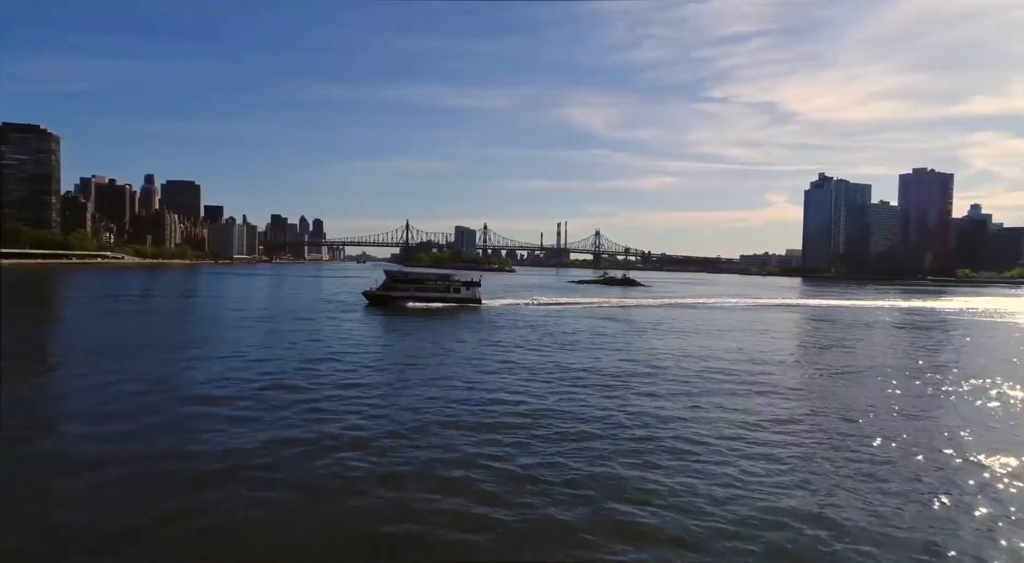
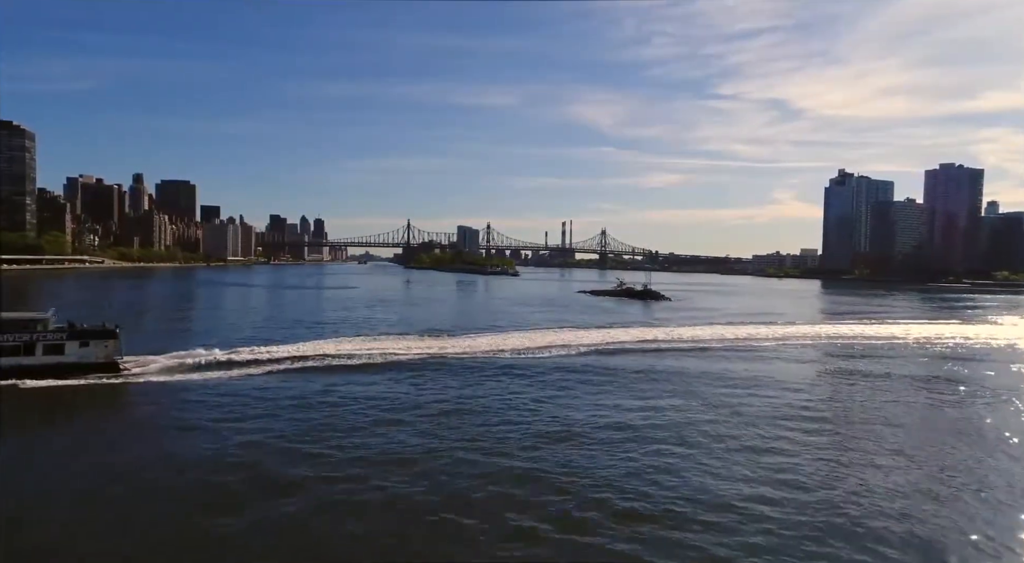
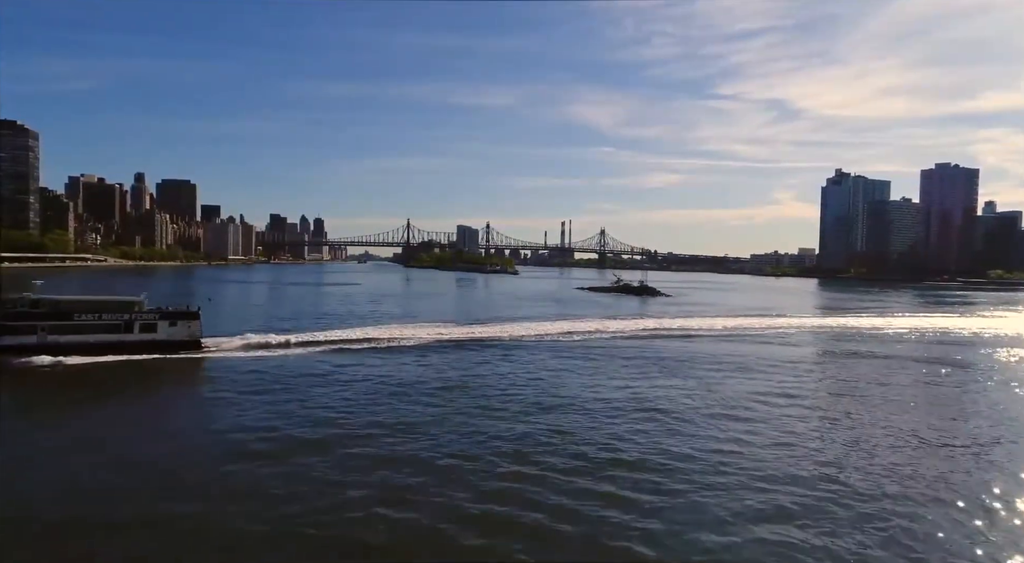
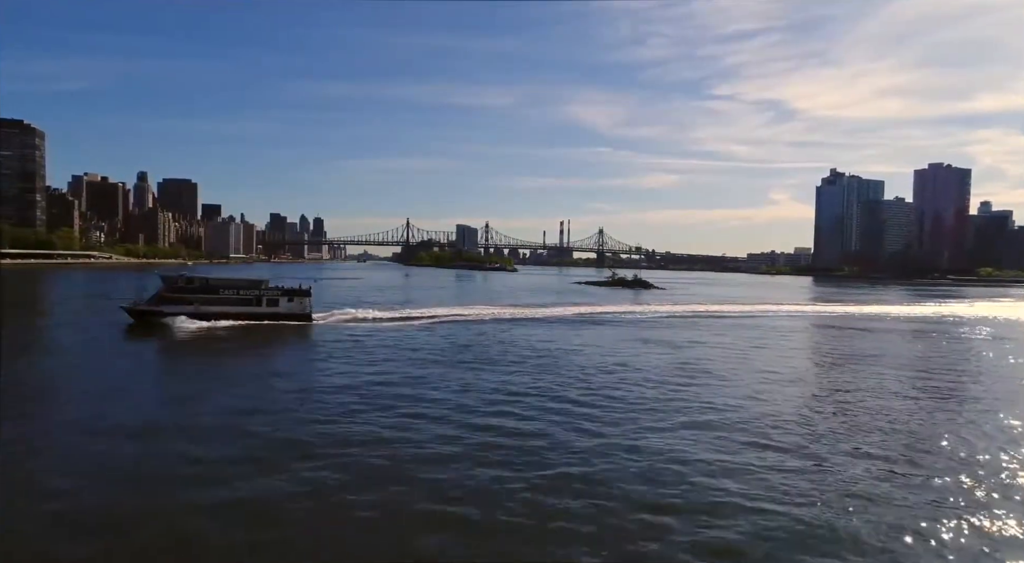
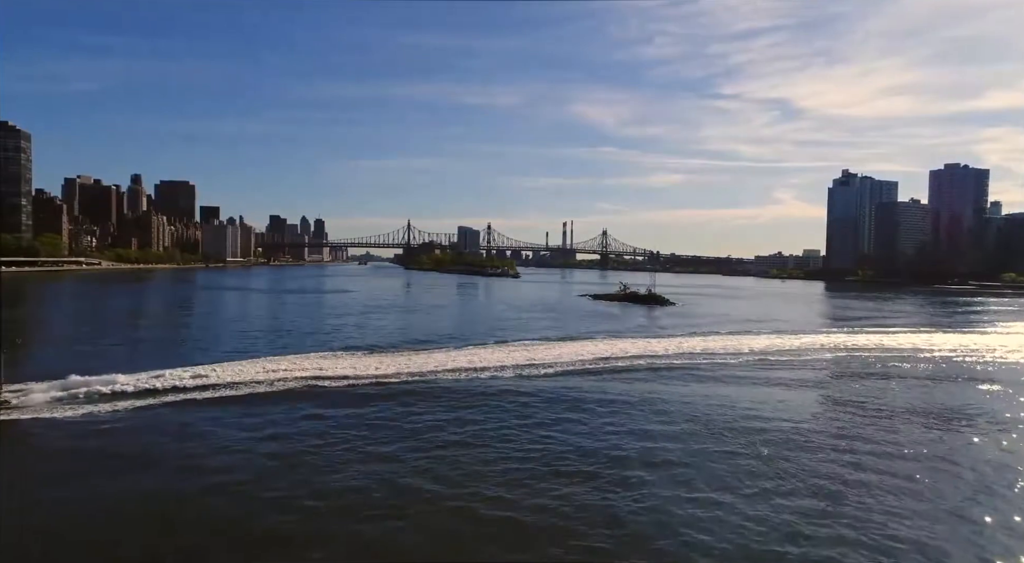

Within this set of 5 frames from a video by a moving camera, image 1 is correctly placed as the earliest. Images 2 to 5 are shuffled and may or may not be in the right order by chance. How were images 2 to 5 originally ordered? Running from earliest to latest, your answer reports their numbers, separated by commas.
4, 3, 2, 5
